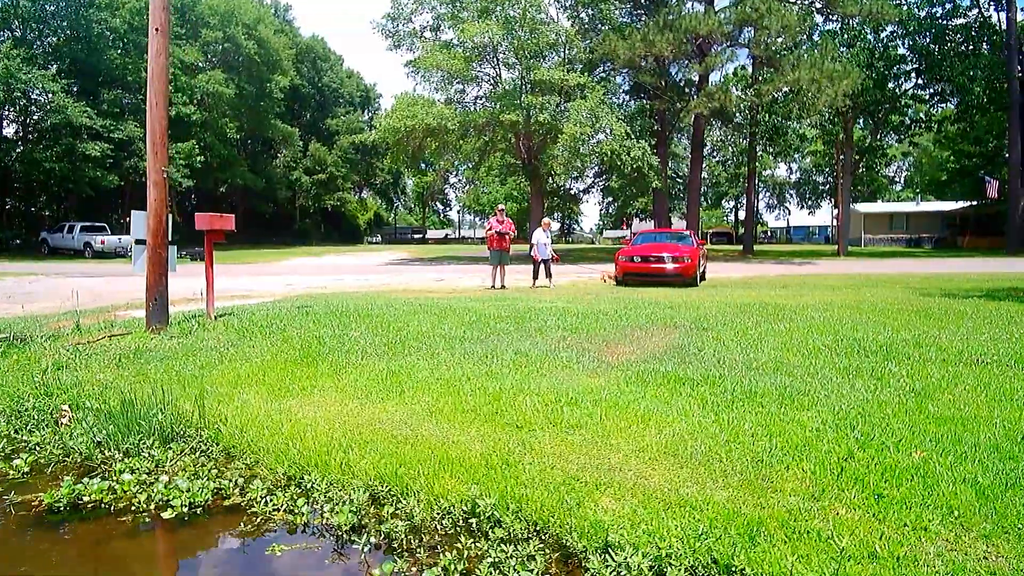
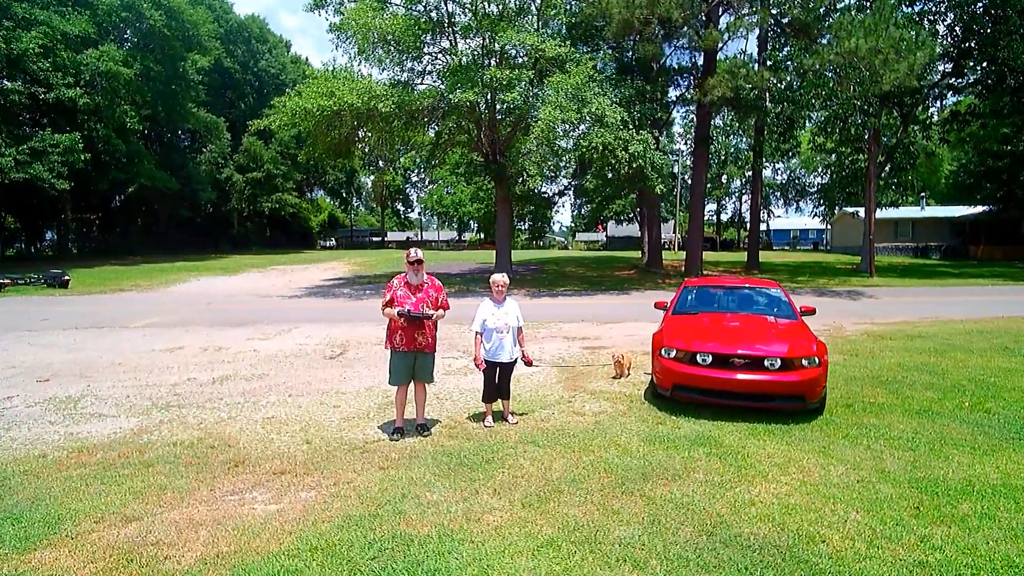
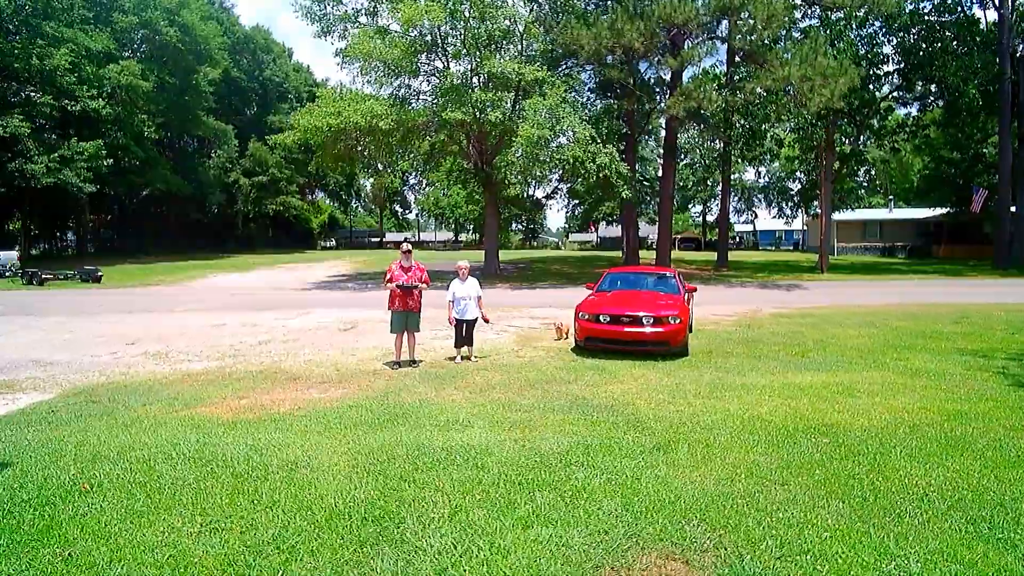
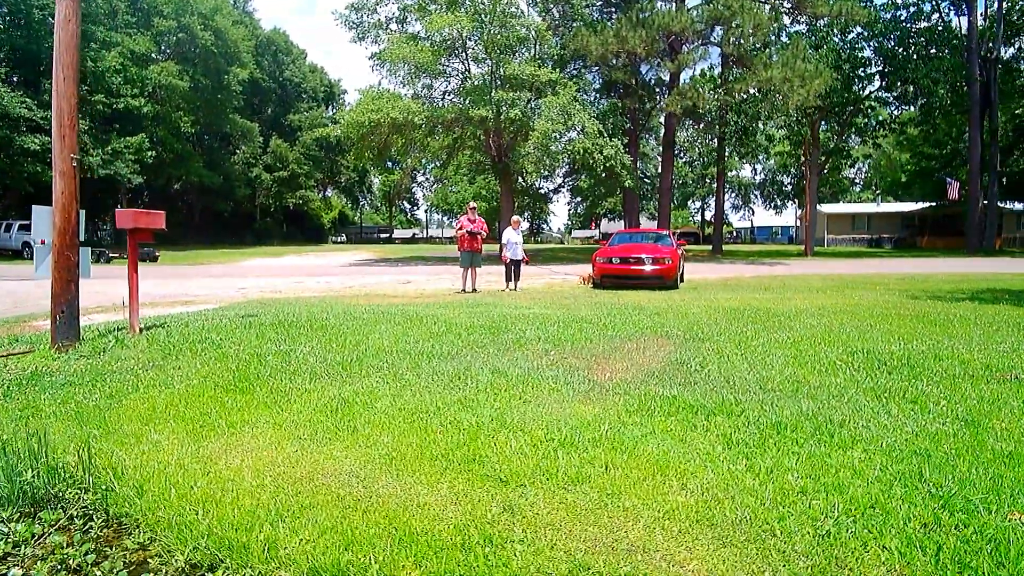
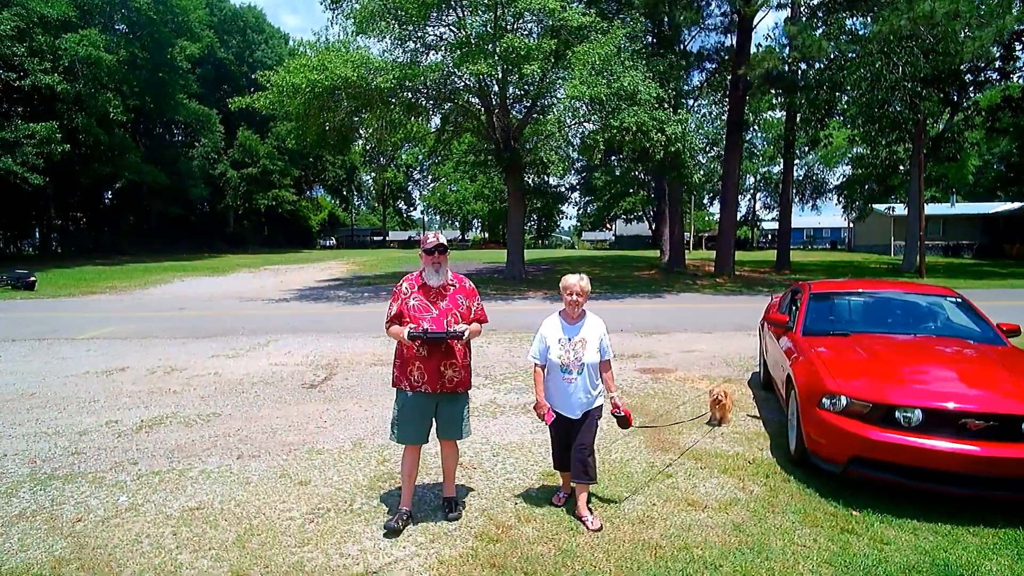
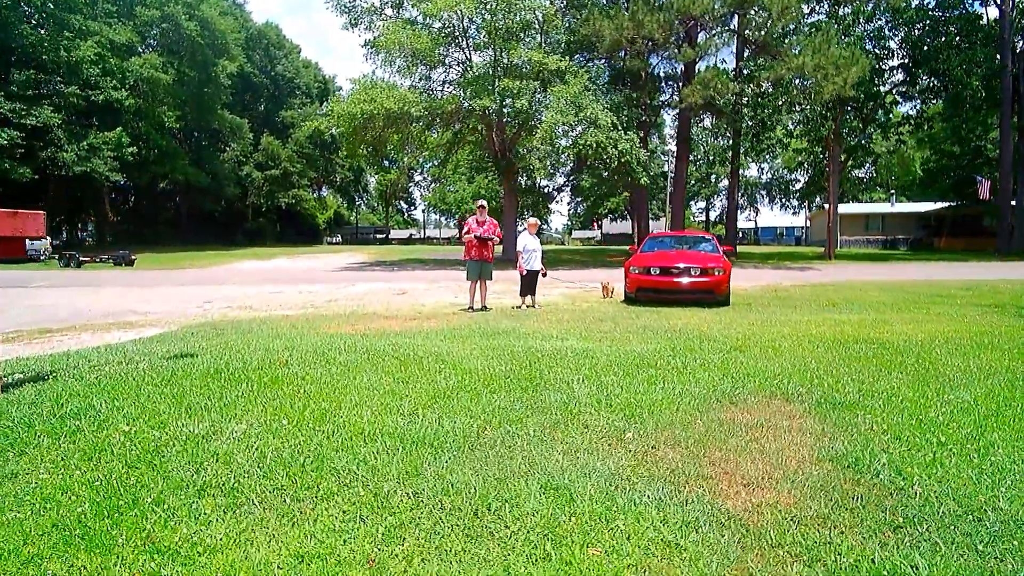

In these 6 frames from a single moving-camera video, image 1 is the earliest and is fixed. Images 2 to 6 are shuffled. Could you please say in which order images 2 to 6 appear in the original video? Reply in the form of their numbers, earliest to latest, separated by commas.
4, 6, 3, 2, 5
